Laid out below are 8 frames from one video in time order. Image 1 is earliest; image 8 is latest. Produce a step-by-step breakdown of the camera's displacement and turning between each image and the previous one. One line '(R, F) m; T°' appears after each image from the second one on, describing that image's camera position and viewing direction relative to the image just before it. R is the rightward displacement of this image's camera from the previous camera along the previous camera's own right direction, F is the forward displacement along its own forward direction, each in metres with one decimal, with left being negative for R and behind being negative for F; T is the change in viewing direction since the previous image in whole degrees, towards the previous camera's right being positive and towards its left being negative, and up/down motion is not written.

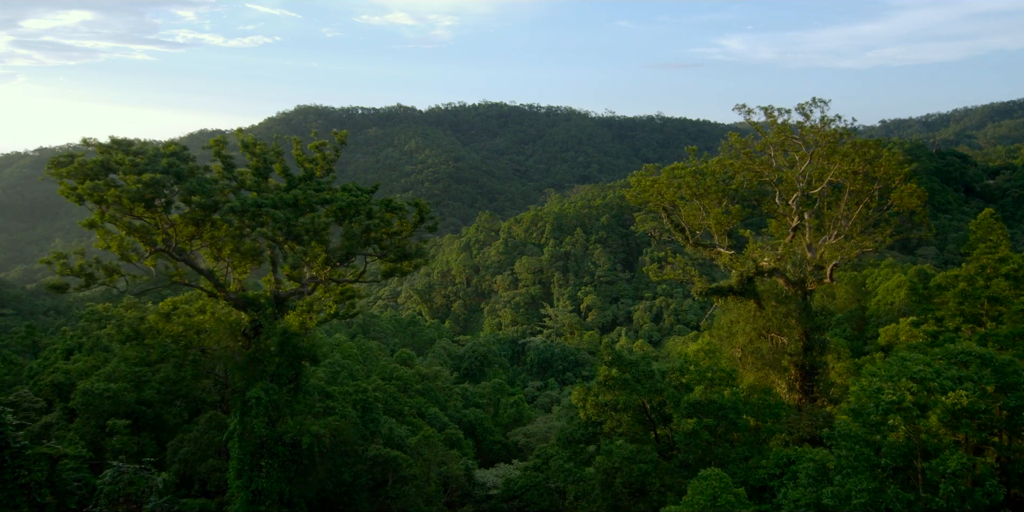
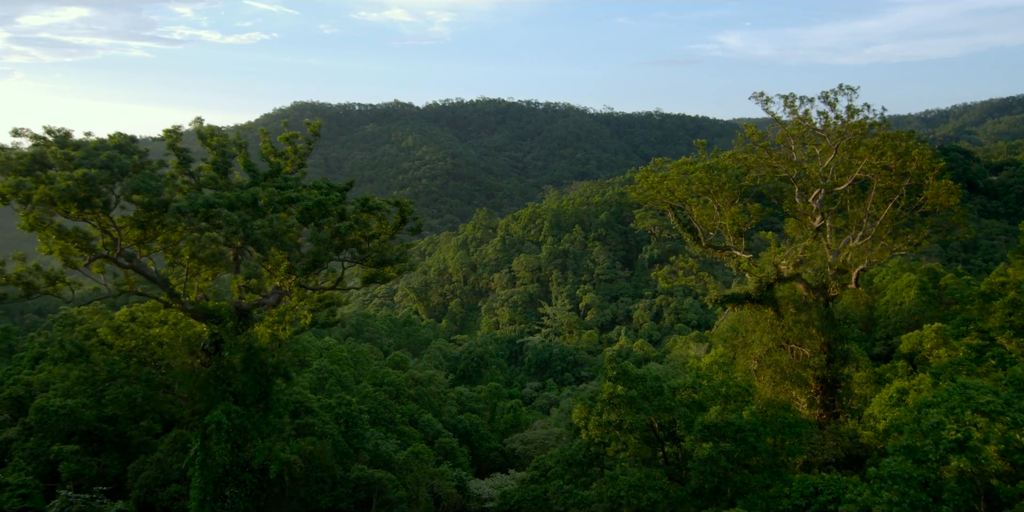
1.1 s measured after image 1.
(+0.1, +0.9) m; 0°
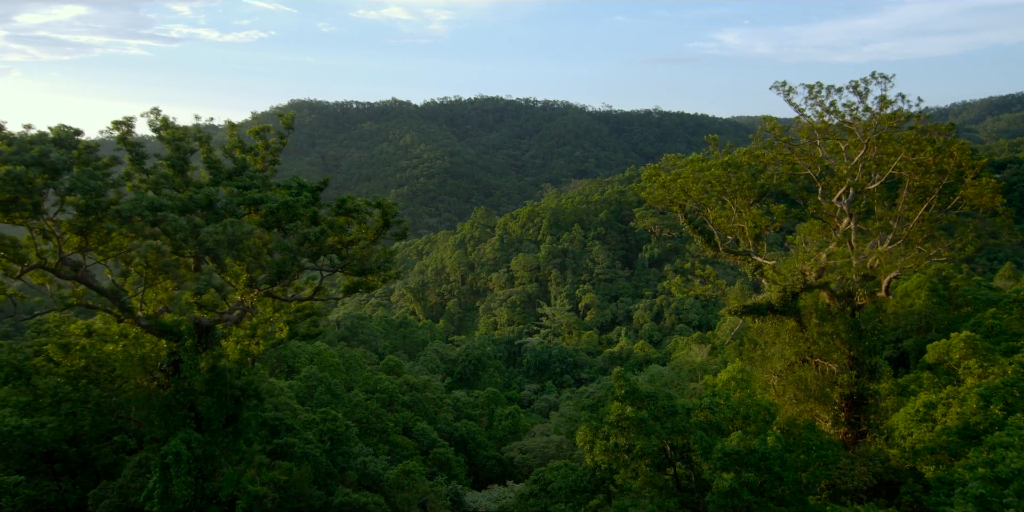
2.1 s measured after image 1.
(0.0, +0.9) m; 0°
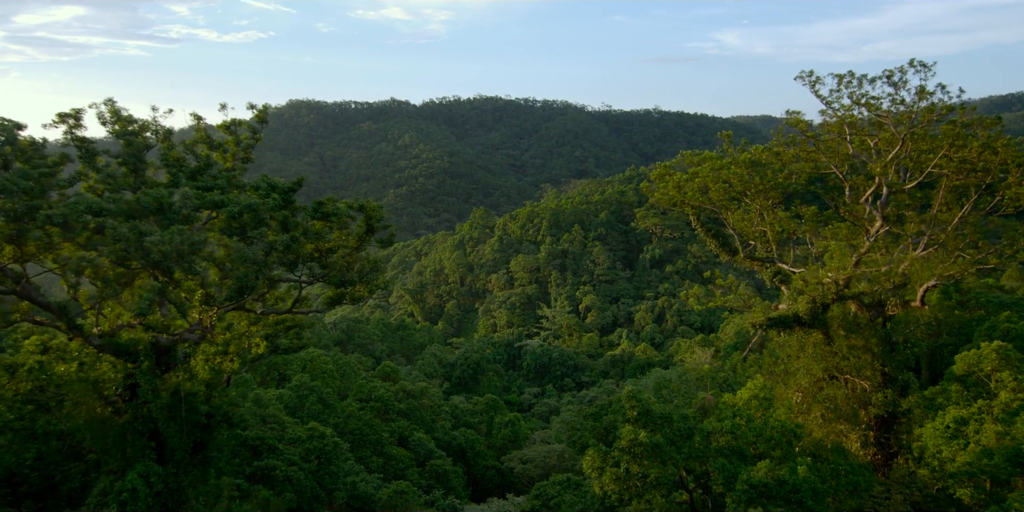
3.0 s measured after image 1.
(0.0, +0.8) m; 0°
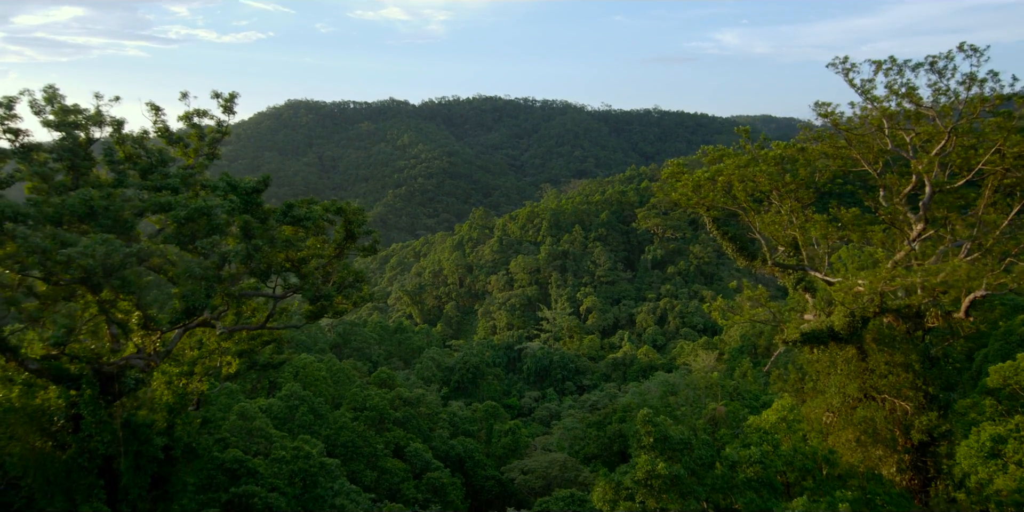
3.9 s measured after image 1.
(0.0, +0.8) m; 0°
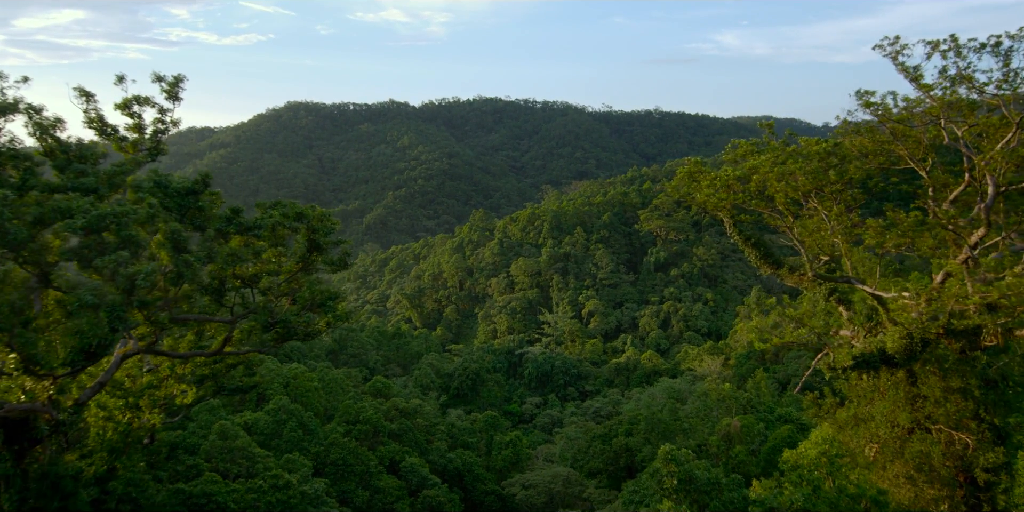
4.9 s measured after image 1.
(0.0, +0.9) m; 0°
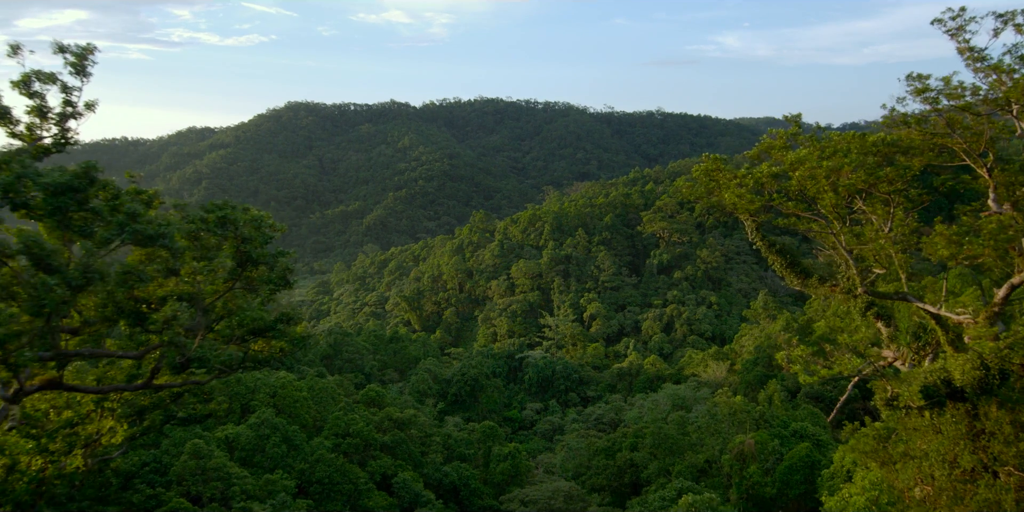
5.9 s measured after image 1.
(+0.1, +0.9) m; 0°
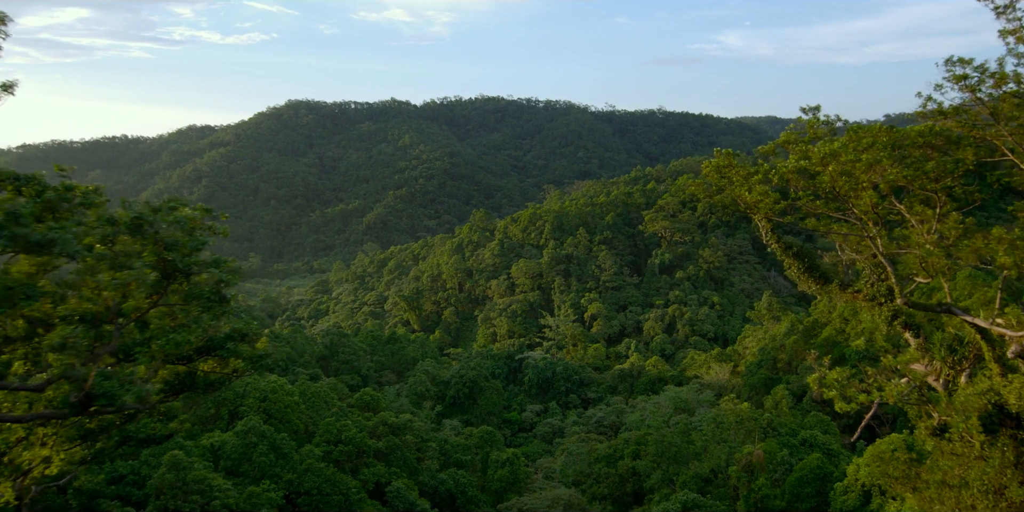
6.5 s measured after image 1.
(+0.1, +0.6) m; 0°
